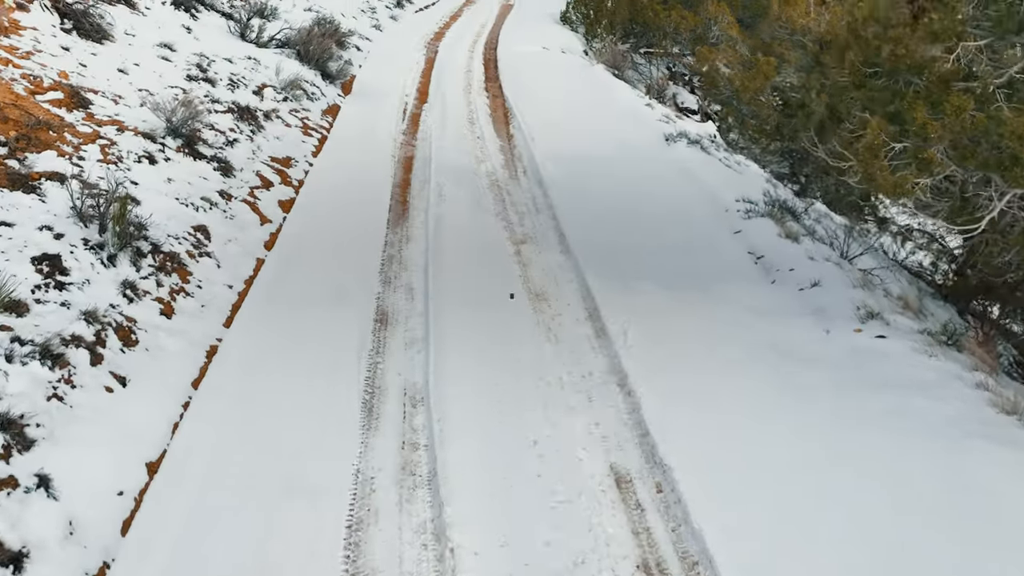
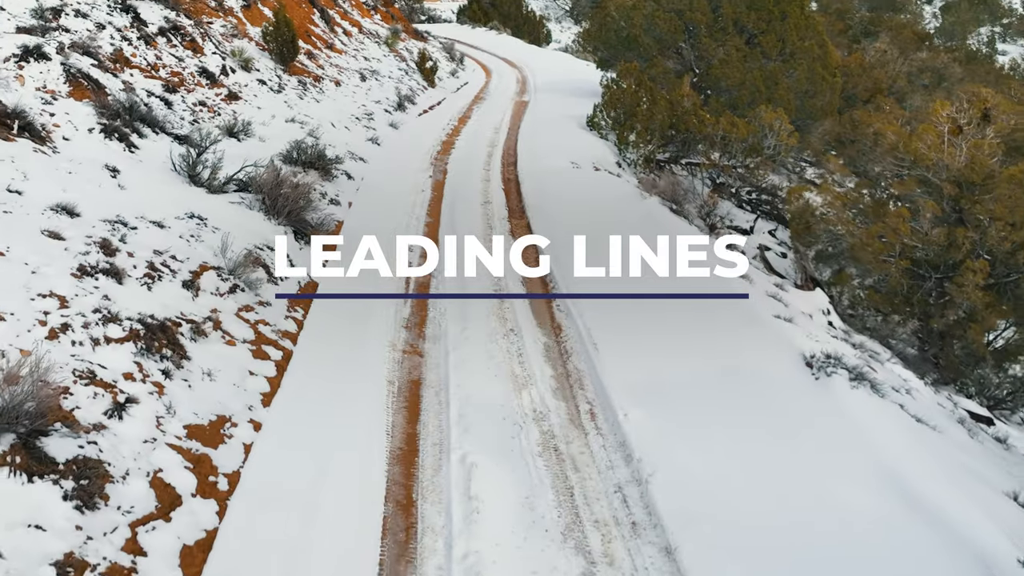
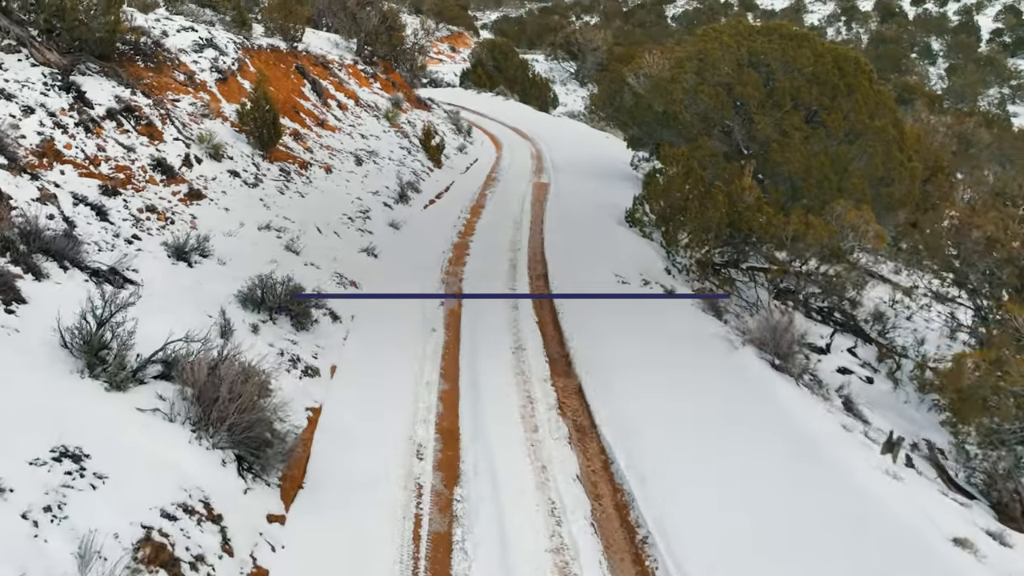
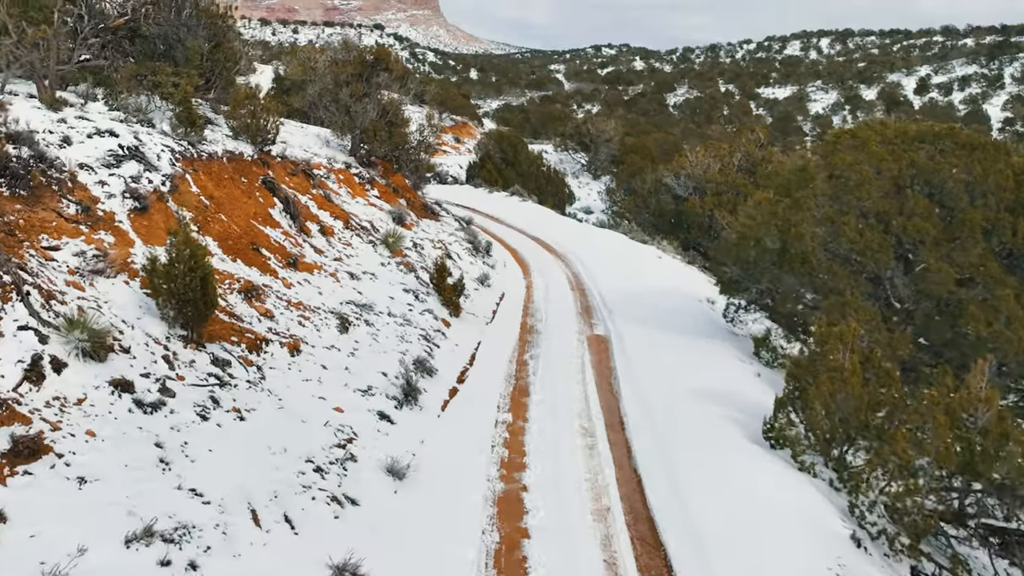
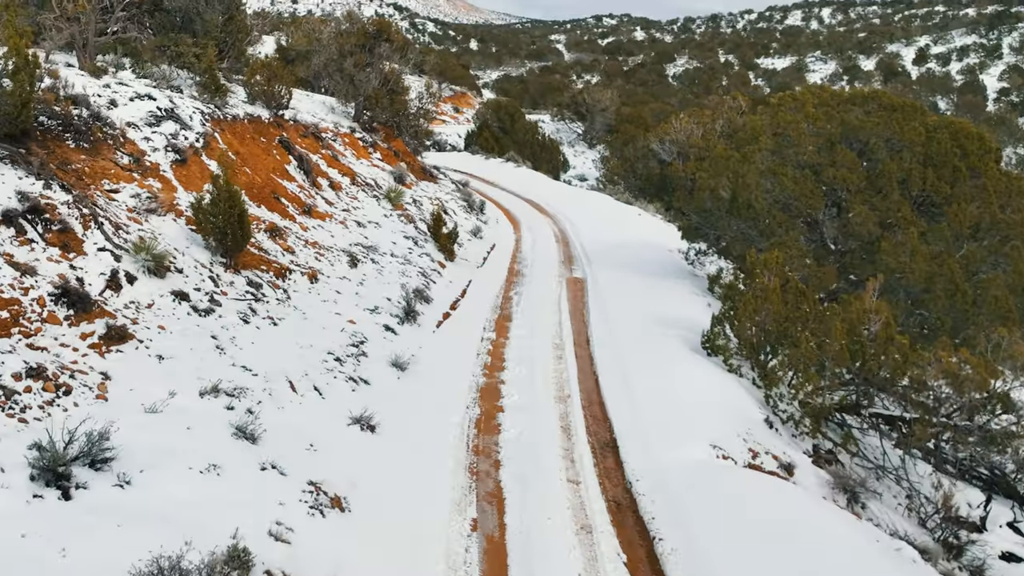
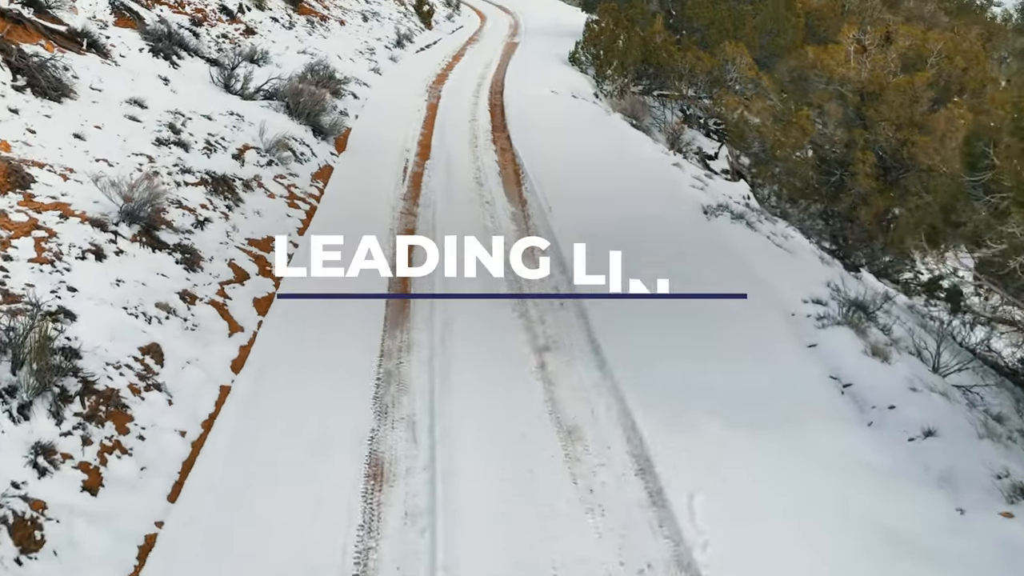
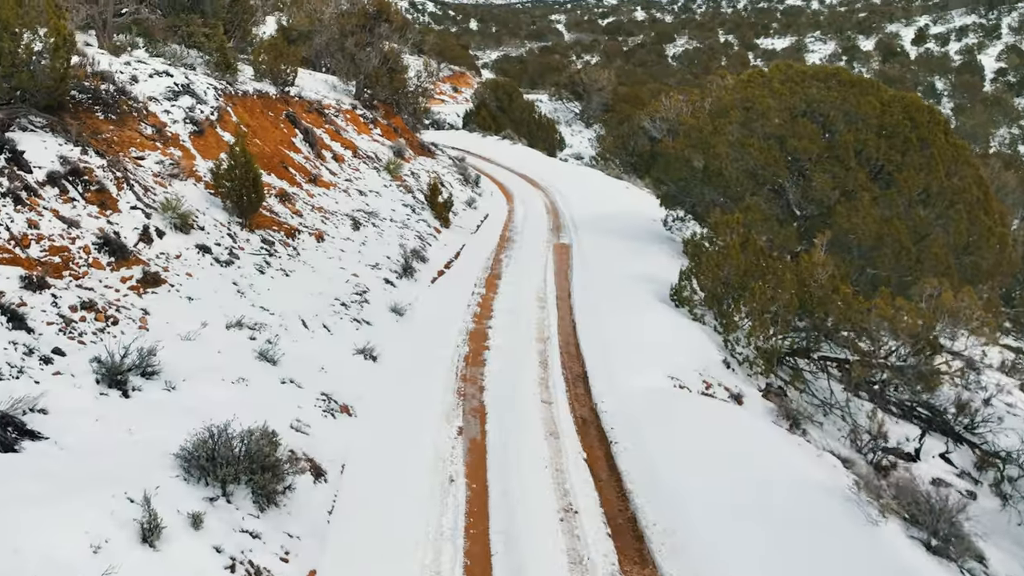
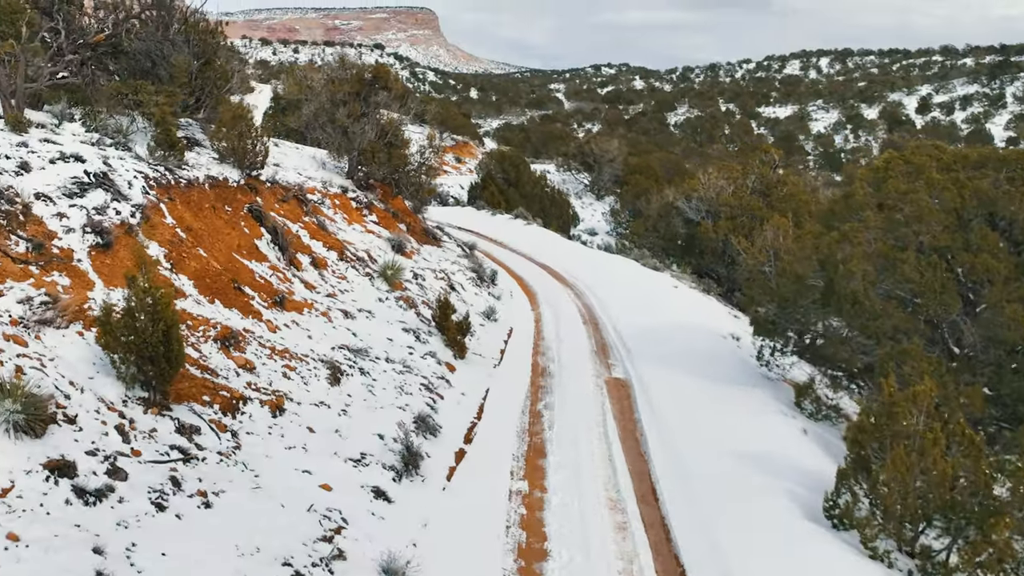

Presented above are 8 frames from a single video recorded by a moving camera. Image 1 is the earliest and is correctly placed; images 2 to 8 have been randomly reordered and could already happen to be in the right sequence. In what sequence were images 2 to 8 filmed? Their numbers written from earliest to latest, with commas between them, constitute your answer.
6, 2, 3, 7, 5, 4, 8
